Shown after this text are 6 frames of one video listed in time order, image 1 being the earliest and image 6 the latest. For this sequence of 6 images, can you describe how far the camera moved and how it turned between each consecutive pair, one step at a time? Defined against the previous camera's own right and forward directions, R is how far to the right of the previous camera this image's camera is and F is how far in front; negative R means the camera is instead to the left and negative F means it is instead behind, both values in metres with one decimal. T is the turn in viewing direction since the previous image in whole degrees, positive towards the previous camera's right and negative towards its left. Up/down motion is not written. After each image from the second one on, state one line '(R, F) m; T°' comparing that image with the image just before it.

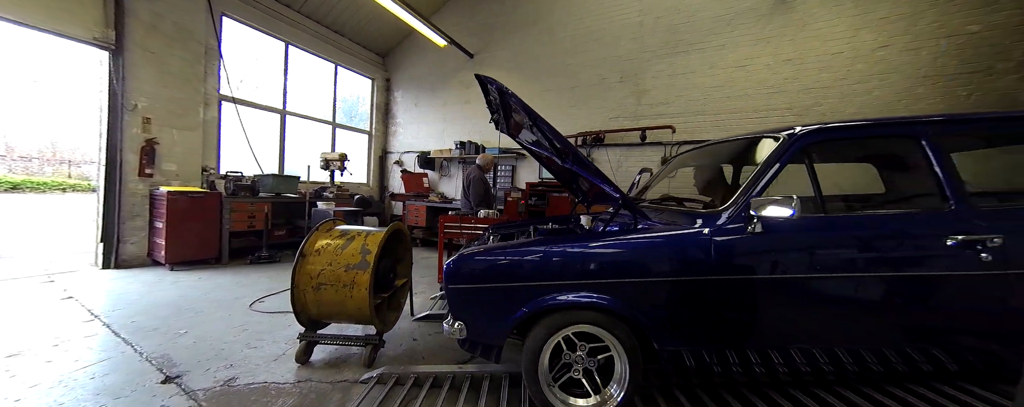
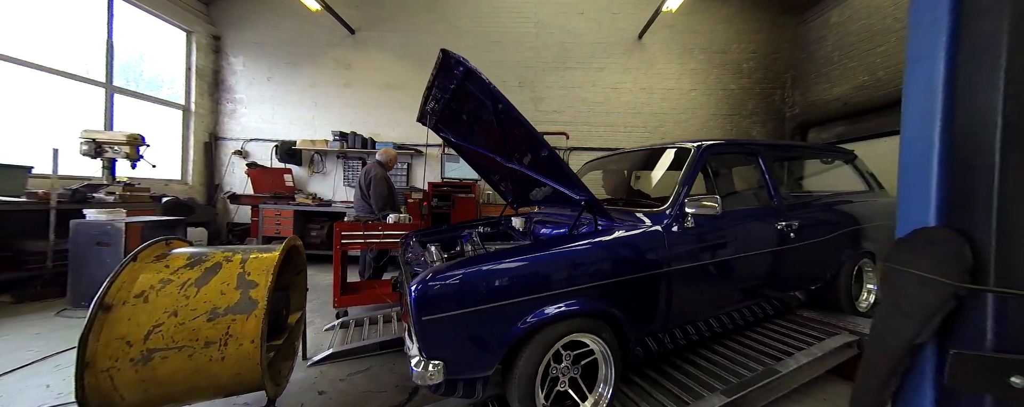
(-0.3, +0.2) m; +24°
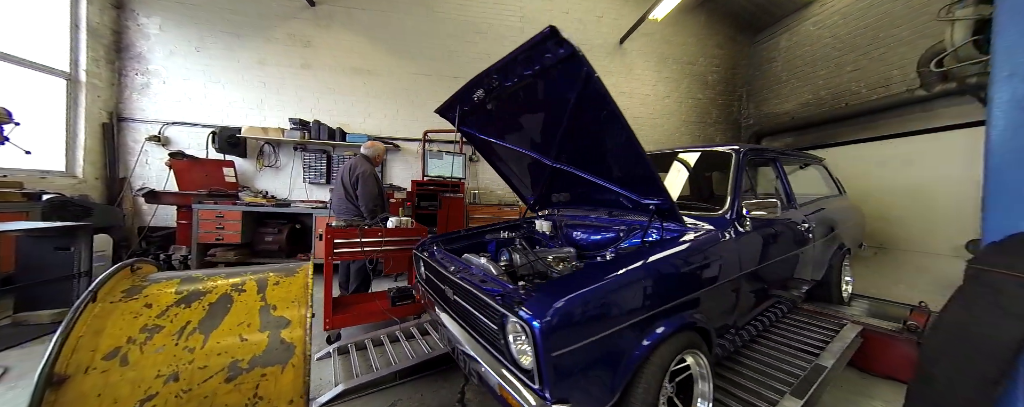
(-0.5, +0.2) m; +9°
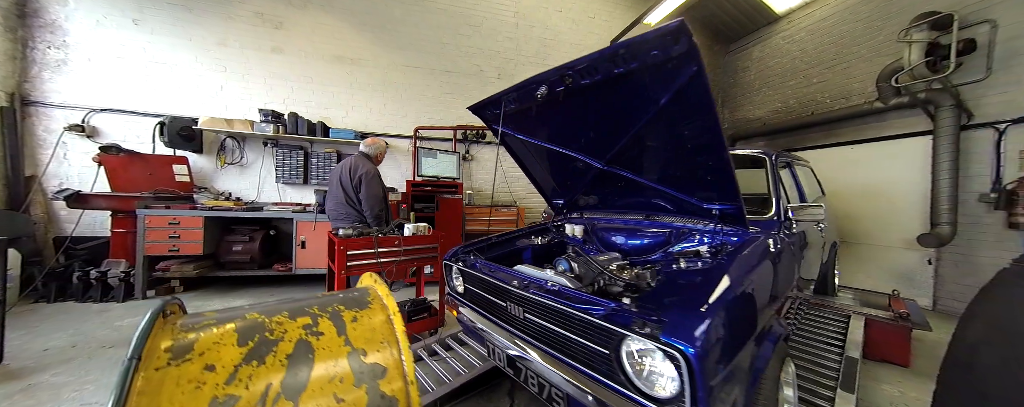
(-0.4, +0.1) m; +7°
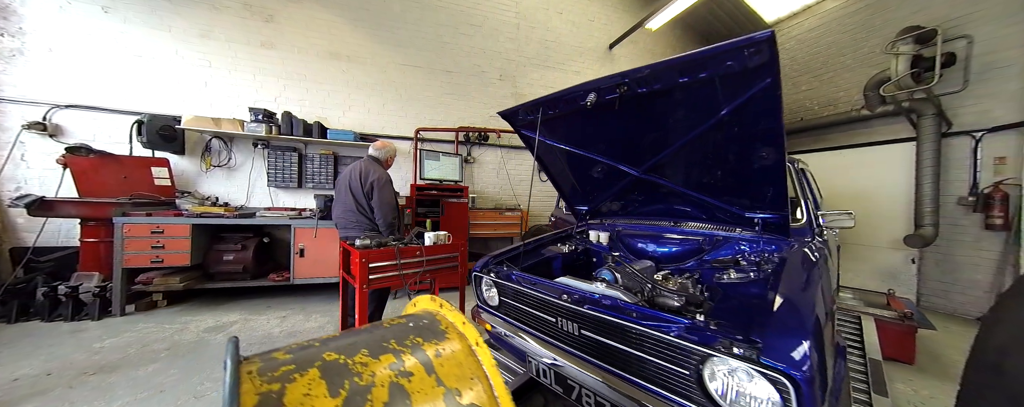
(-0.3, +0.1) m; +3°
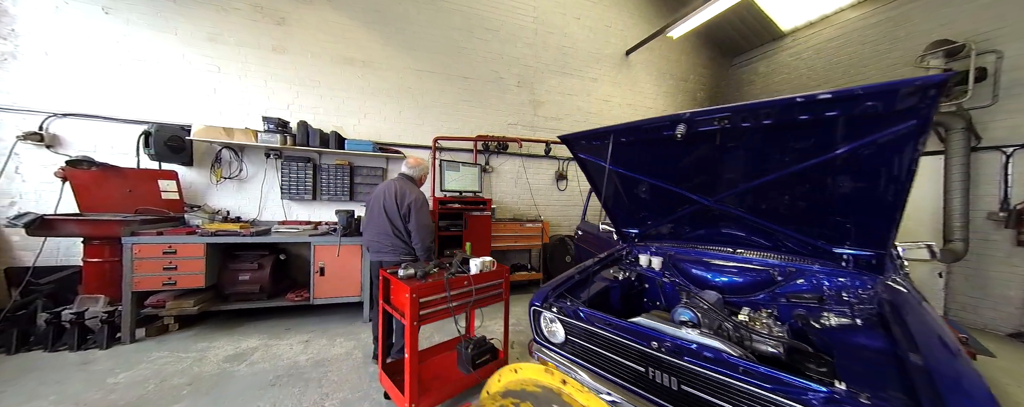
(-0.4, +0.1) m; +1°
